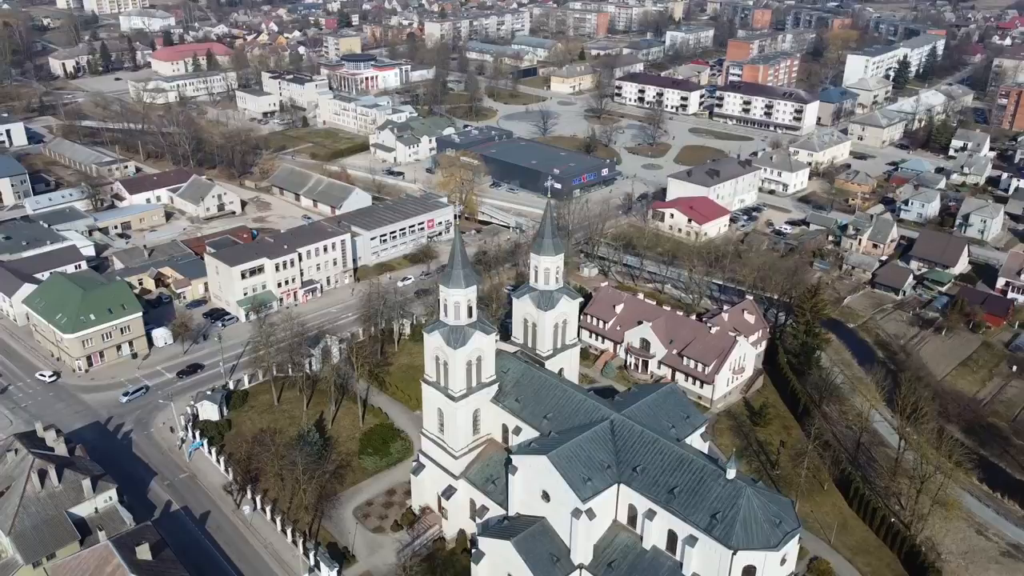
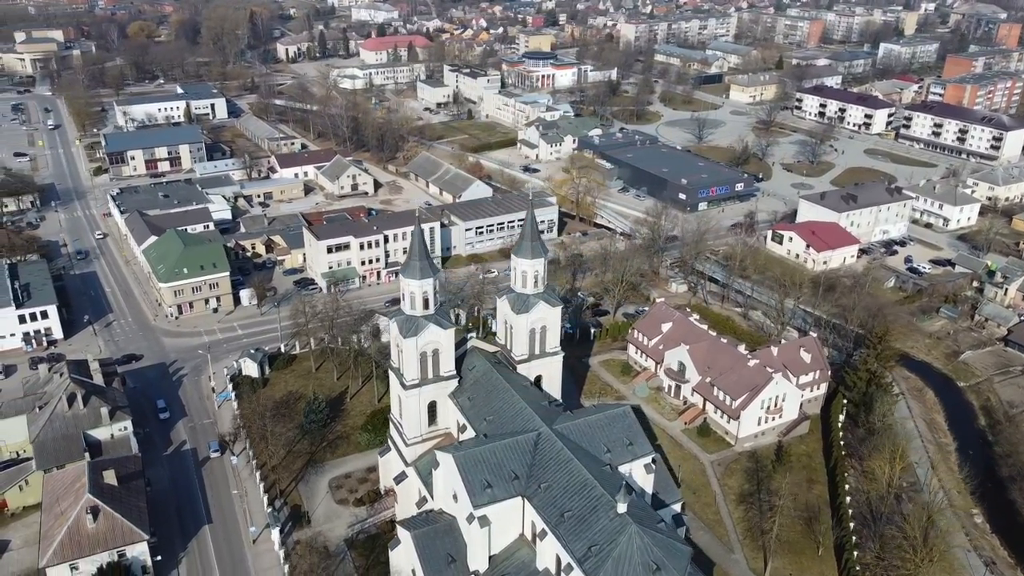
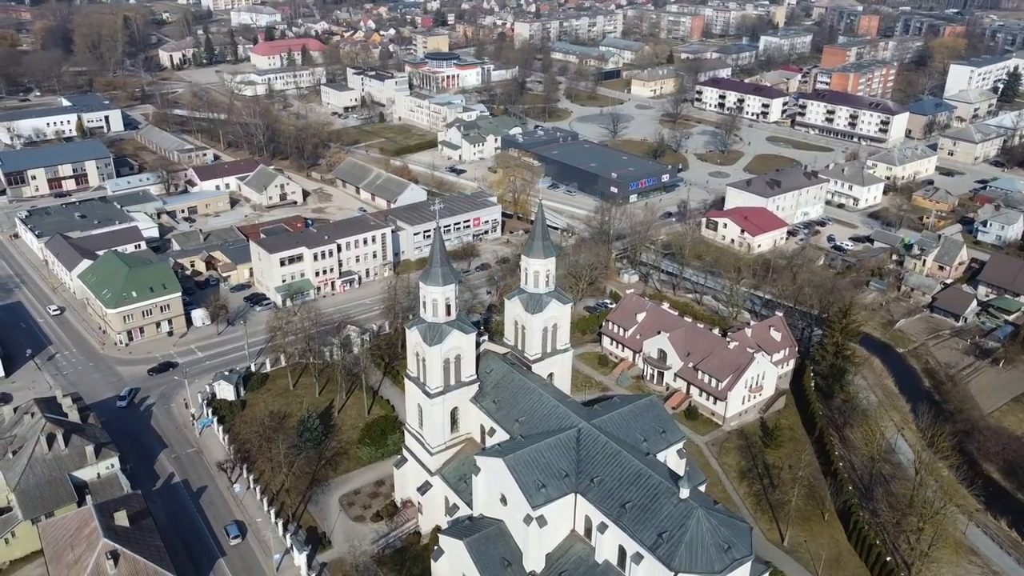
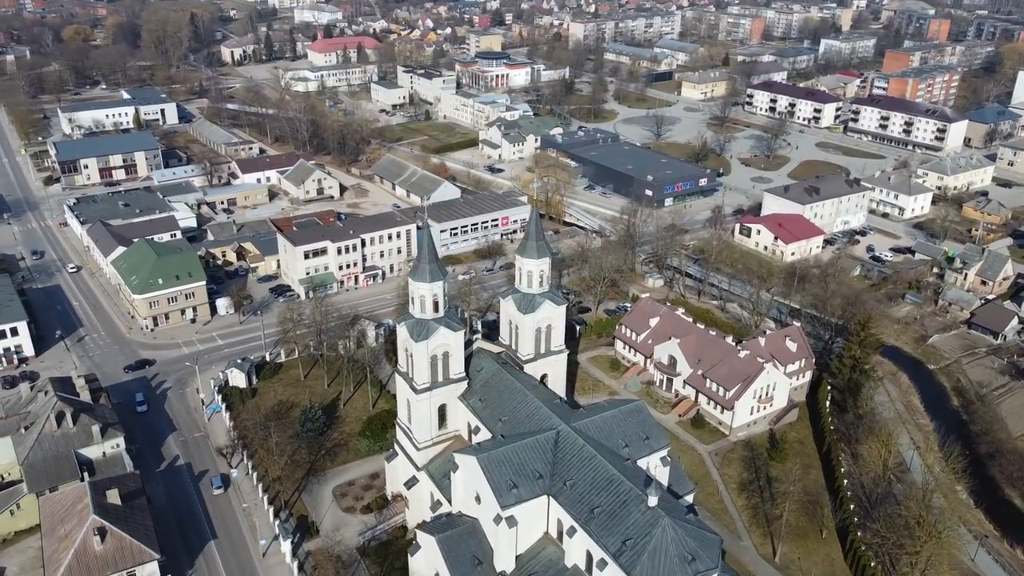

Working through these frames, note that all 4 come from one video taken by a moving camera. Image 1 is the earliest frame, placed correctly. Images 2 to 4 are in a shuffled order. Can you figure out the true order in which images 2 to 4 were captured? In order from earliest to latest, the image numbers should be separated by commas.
3, 4, 2
